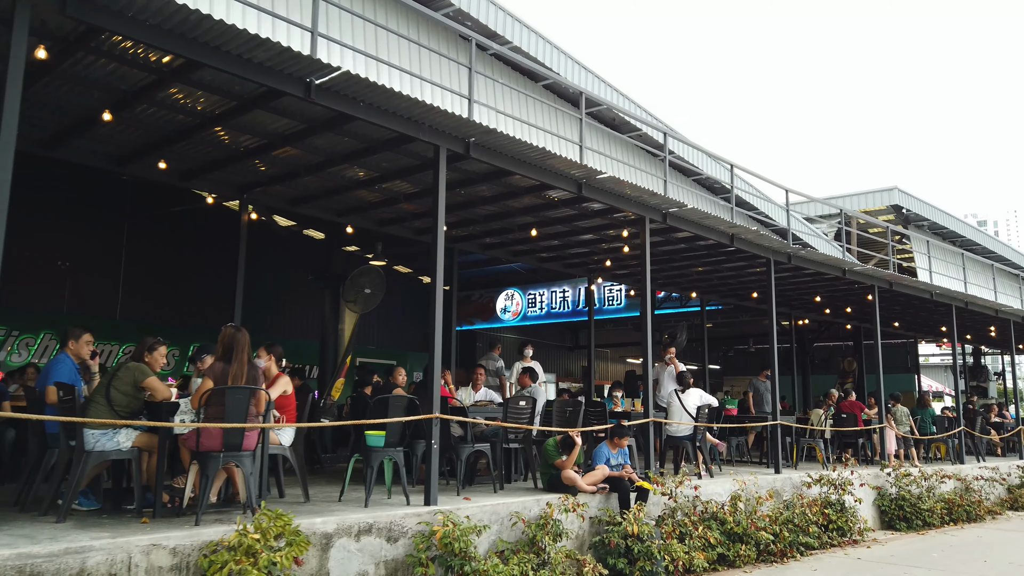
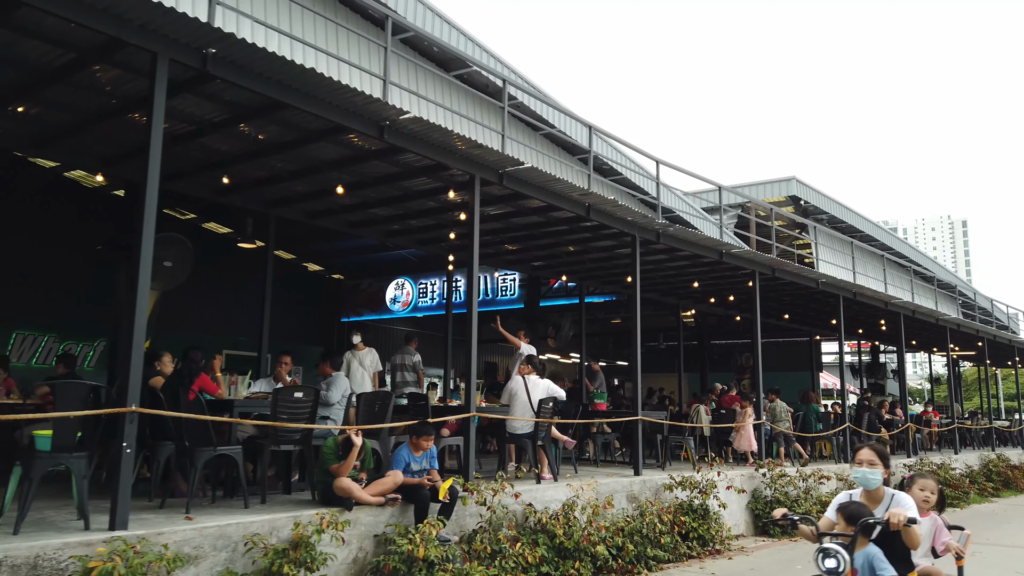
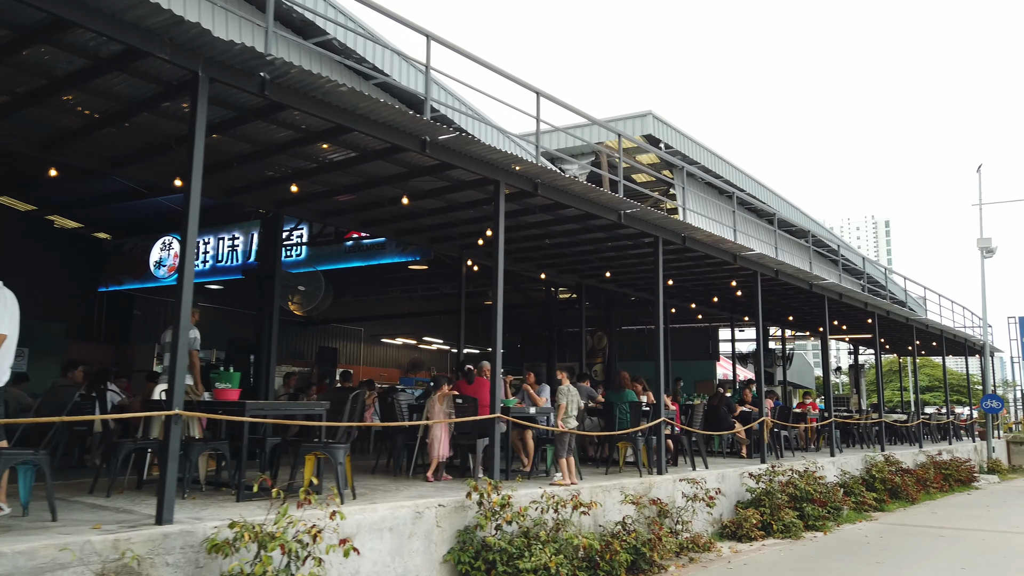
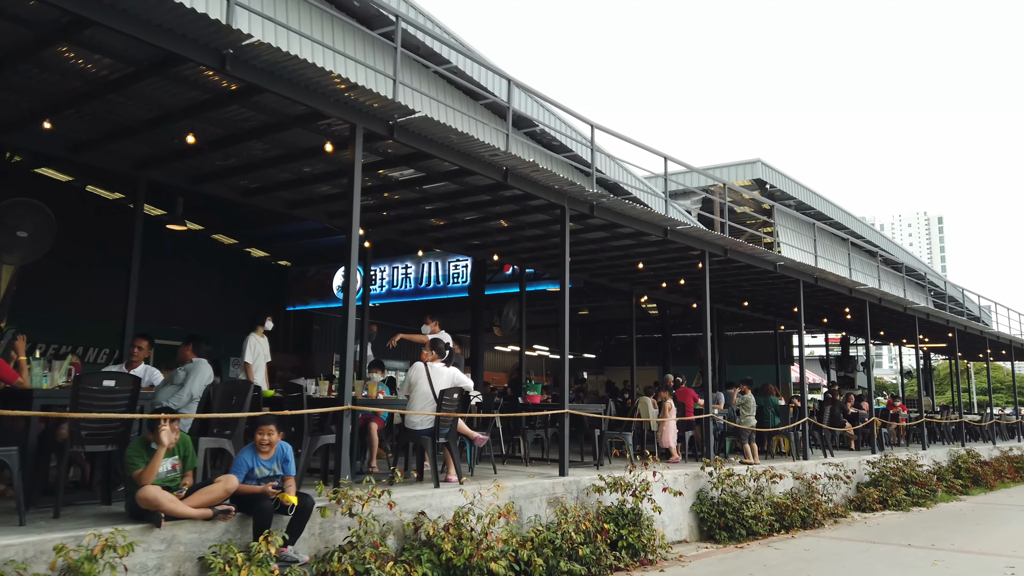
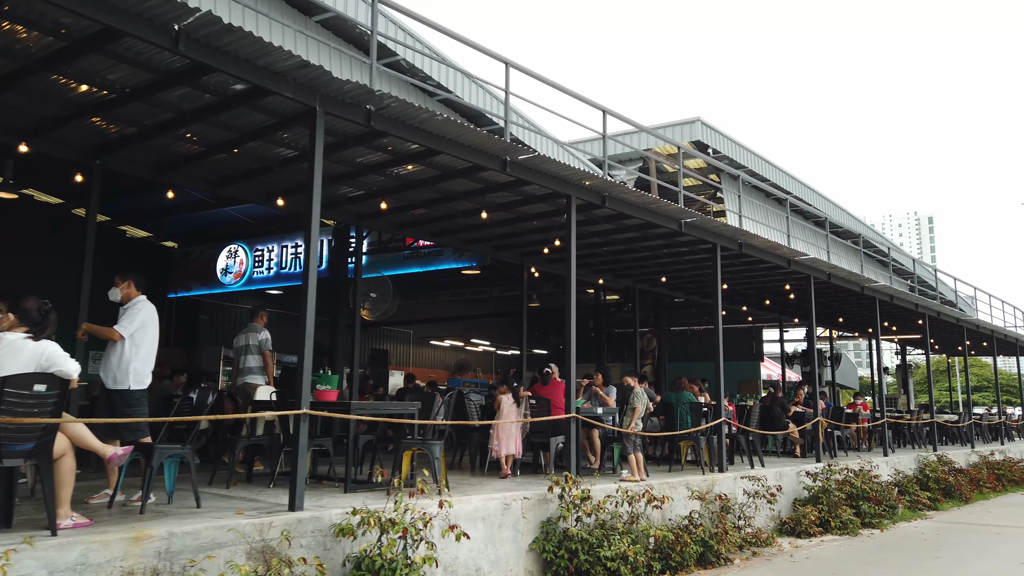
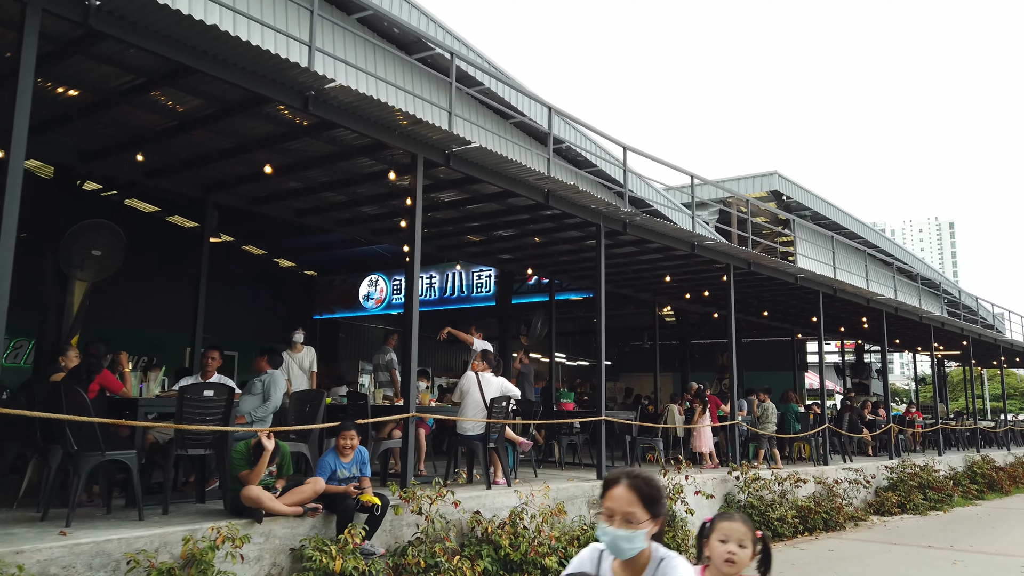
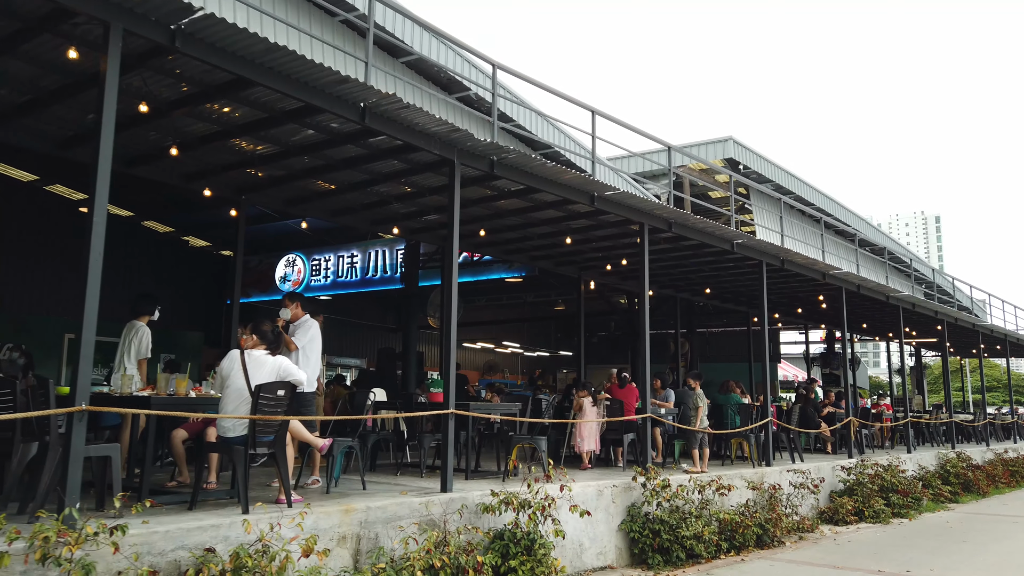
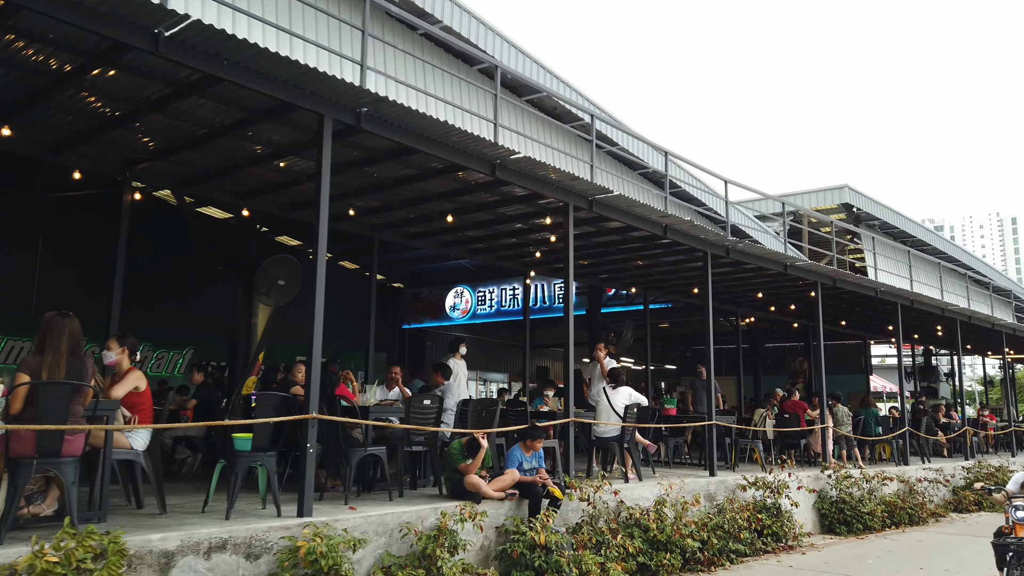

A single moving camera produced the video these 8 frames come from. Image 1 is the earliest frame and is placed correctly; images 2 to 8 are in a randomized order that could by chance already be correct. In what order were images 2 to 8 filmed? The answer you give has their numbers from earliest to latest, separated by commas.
8, 2, 6, 4, 7, 5, 3
